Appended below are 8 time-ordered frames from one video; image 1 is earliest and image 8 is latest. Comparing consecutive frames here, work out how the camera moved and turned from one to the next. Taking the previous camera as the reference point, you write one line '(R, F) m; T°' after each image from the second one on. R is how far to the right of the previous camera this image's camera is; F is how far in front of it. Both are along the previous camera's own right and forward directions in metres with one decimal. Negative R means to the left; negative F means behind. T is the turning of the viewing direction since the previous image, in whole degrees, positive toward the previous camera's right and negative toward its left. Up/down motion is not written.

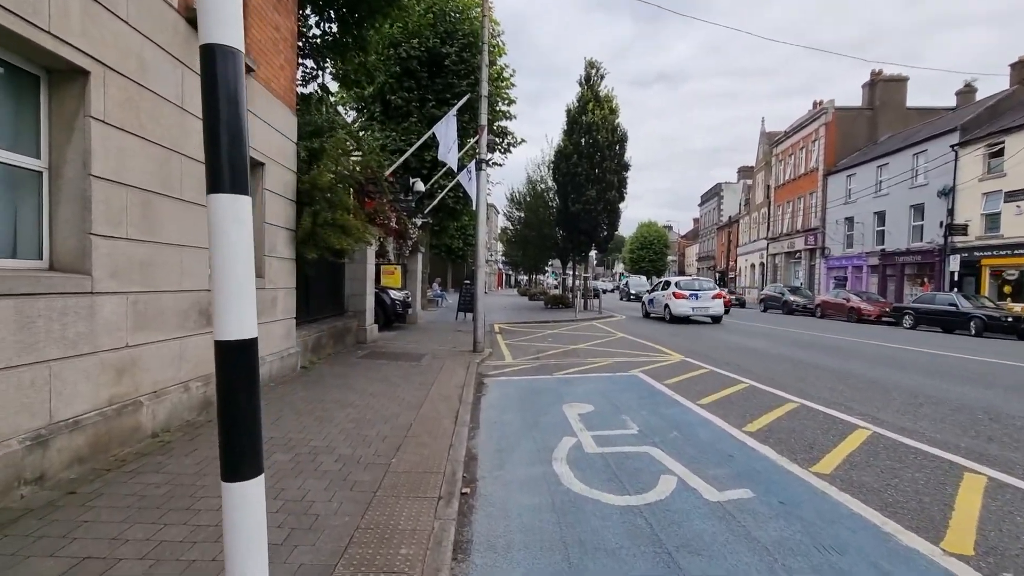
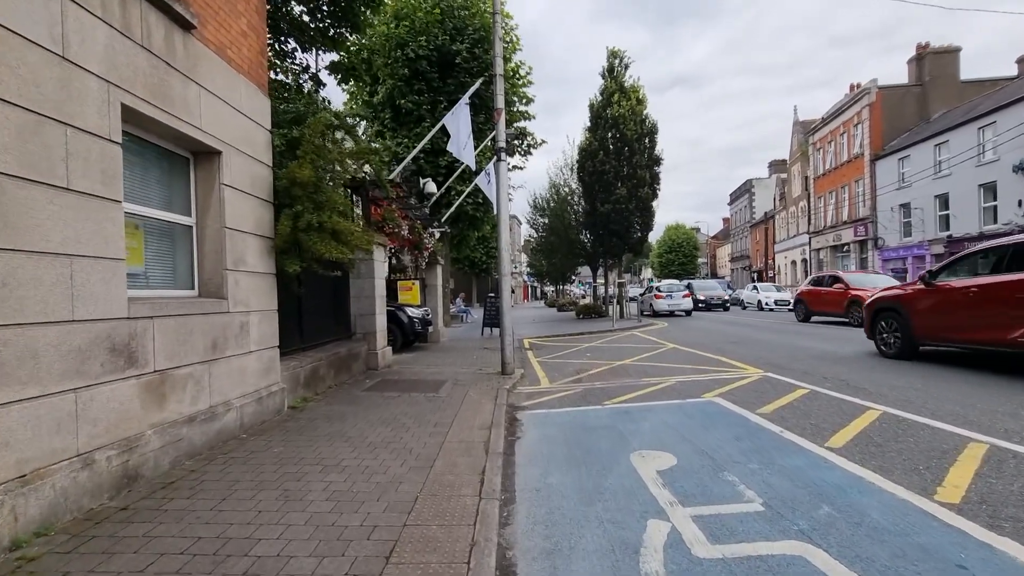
(-0.1, +1.9) m; -3°
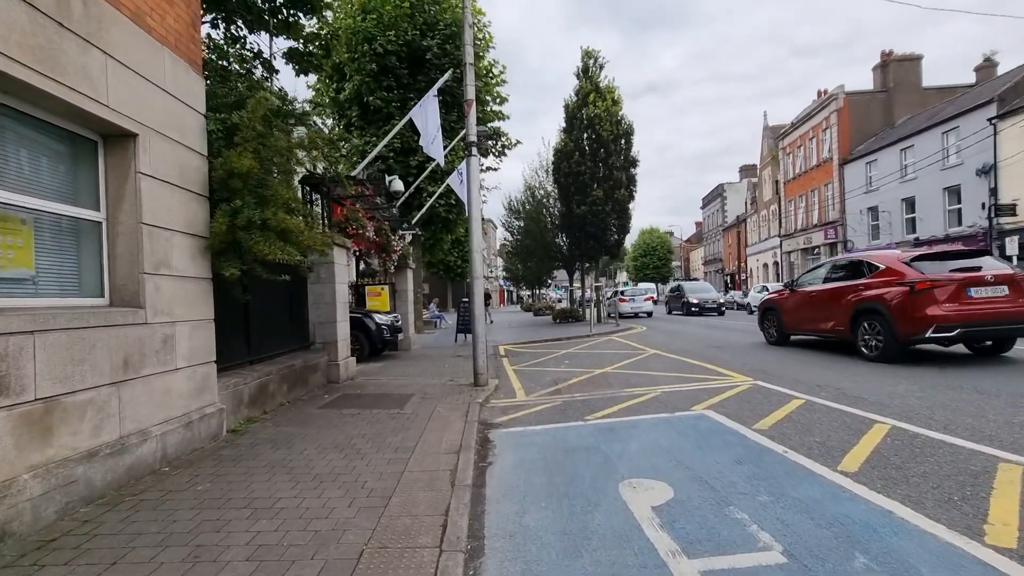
(+0.1, +0.7) m; +3°
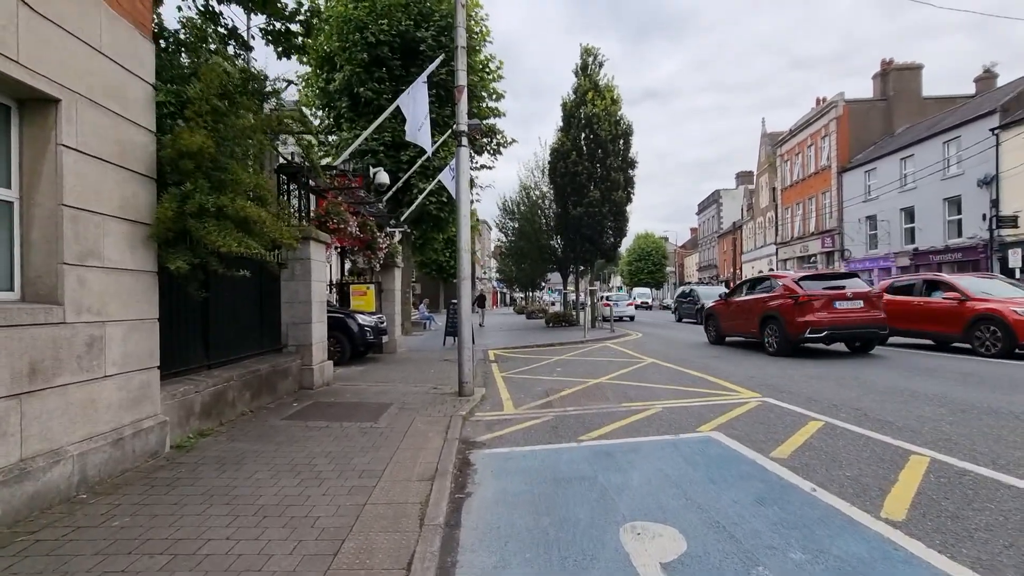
(+0.1, +0.7) m; +1°
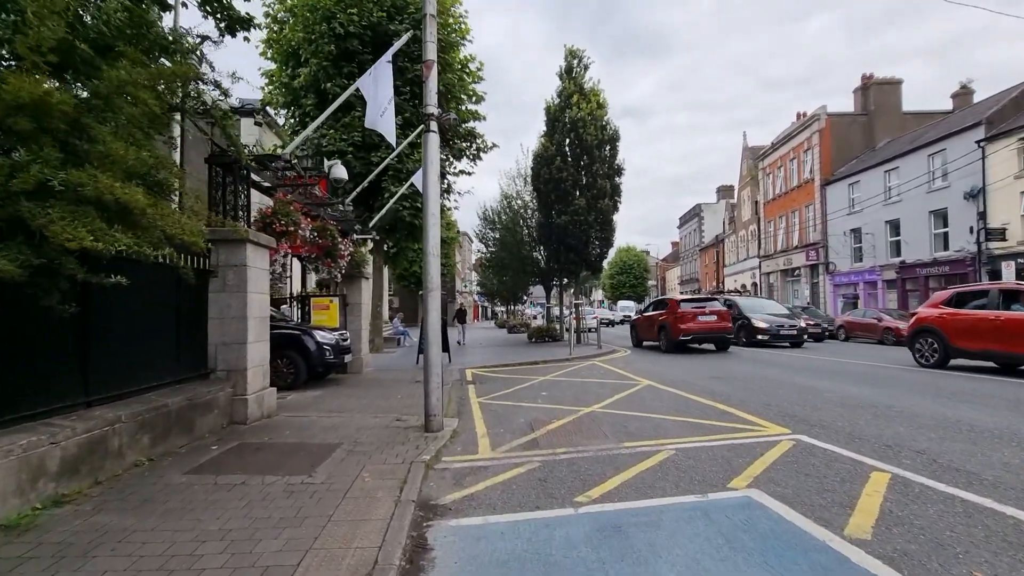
(+0.1, +1.5) m; +2°
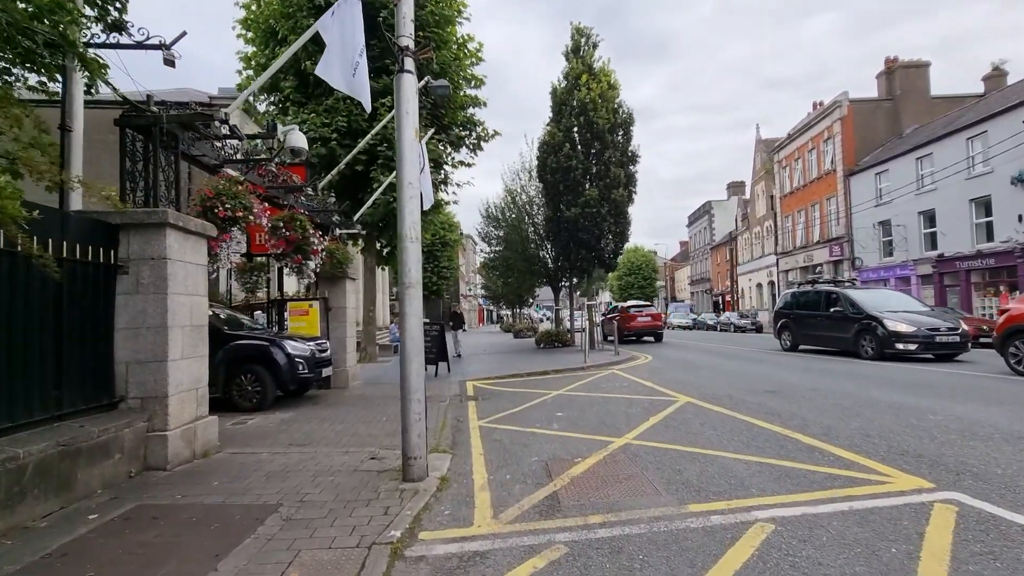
(0.0, +2.0) m; -1°
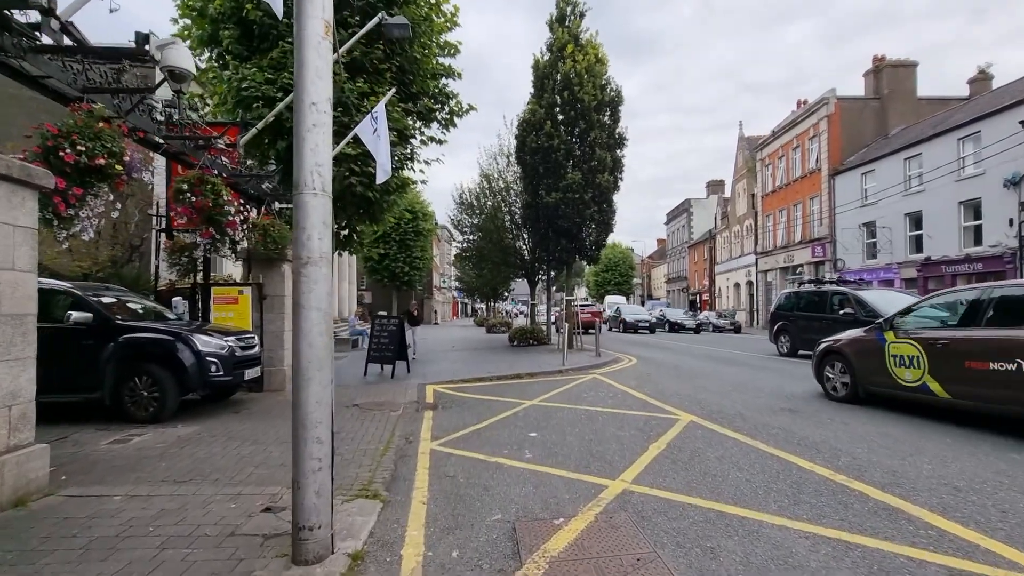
(+0.1, +1.9) m; +3°
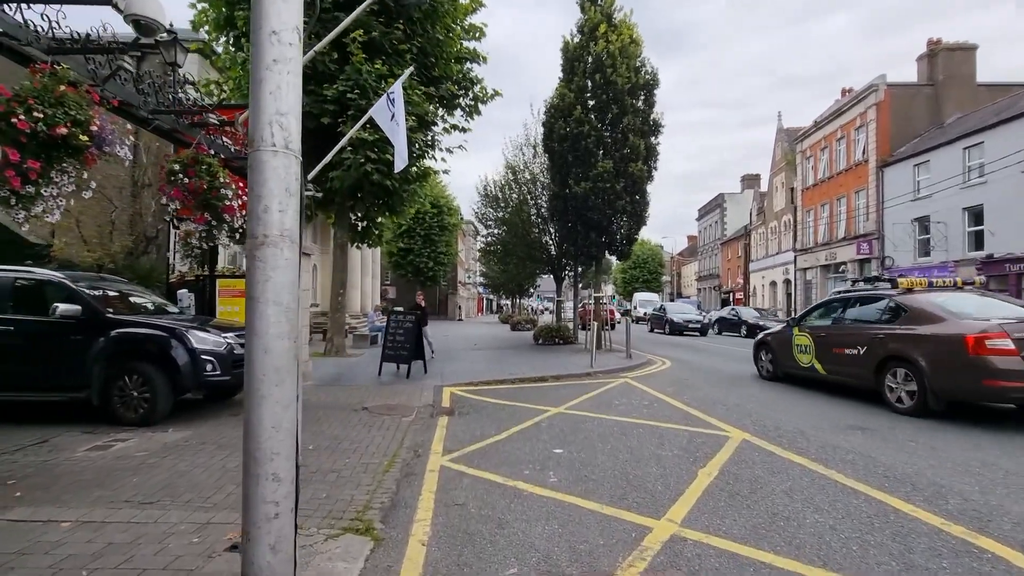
(0.0, +1.0) m; -3°
